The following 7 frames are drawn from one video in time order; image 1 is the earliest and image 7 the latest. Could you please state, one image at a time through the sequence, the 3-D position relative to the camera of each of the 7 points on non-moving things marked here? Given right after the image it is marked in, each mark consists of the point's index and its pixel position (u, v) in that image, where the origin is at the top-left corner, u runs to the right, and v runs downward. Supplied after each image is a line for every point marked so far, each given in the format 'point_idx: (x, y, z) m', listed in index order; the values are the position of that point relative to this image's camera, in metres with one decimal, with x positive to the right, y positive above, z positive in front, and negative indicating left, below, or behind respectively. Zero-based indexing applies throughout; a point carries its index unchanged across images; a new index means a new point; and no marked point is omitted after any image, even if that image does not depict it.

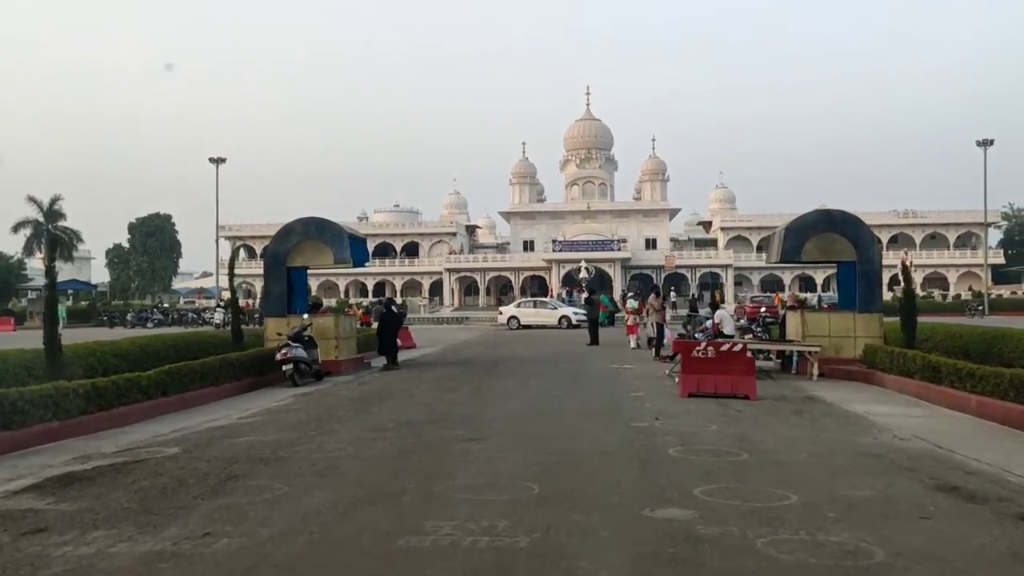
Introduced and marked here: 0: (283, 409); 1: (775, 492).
0: (-3.2, -1.7, +11.8) m
1: (+1.8, -1.4, +5.8) m
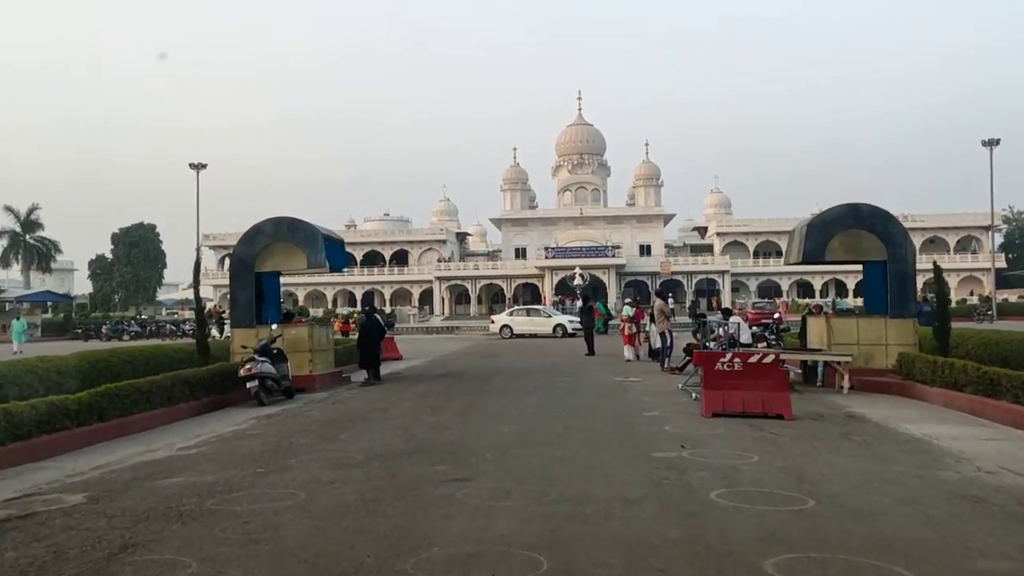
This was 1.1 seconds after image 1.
0: (-3.2, -1.7, +10.0) m
1: (+1.8, -1.4, +4.2) m
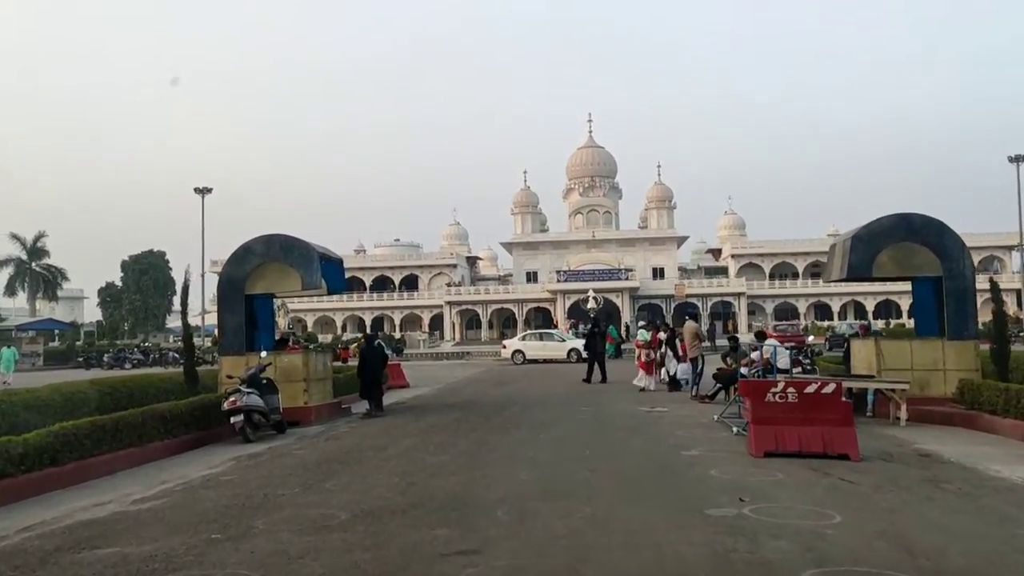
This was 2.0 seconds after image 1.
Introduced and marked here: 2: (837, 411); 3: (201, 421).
0: (-3.1, -2.0, +8.6) m
1: (+1.9, -1.4, +2.7) m
2: (+3.3, -1.2, +8.6) m
3: (-4.5, -1.9, +12.3) m
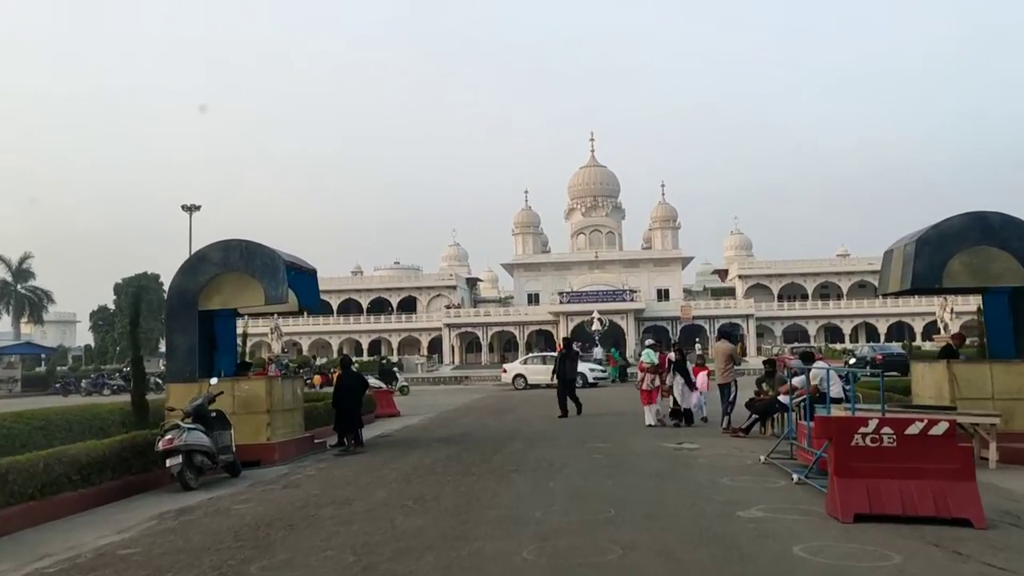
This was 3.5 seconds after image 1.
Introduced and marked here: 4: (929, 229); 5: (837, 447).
0: (-3.1, -2.0, +6.3) m
1: (+1.9, -1.3, +0.4) m
2: (+3.3, -1.3, +6.4) m
3: (-4.5, -2.1, +10.0) m
4: (+5.6, +0.8, +11.4) m
5: (+2.5, -1.2, +6.6) m
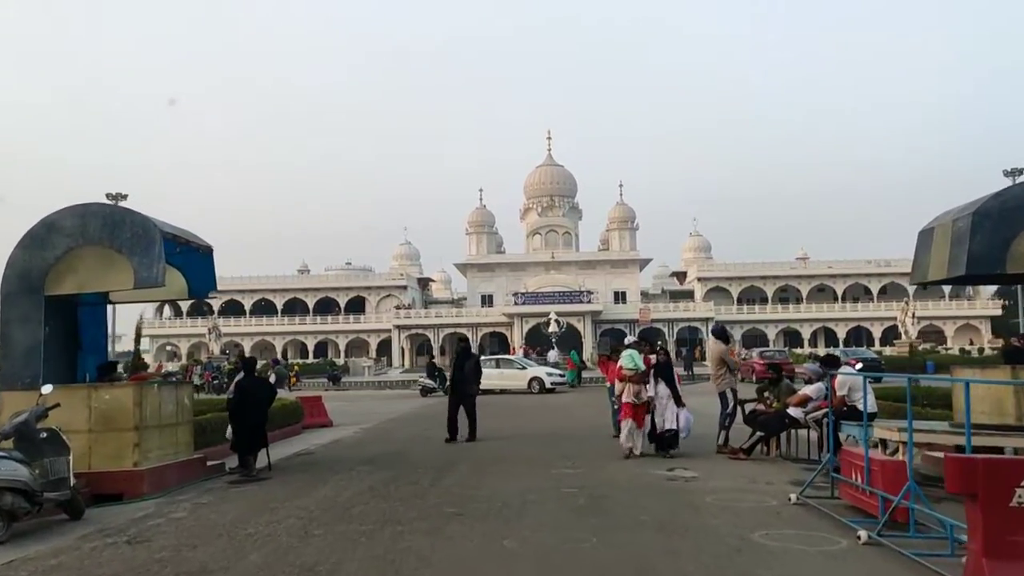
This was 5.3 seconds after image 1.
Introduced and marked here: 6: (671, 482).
0: (-3.4, -1.7, +3.4) m
1: (+1.9, -1.0, -2.2) m
2: (+3.0, -1.1, +3.8) m
3: (-5.0, -1.8, +7.0) m
4: (+5.0, +0.9, +9.0) m
5: (+2.2, -1.0, +3.9) m
6: (+1.6, -2.0, +8.6) m
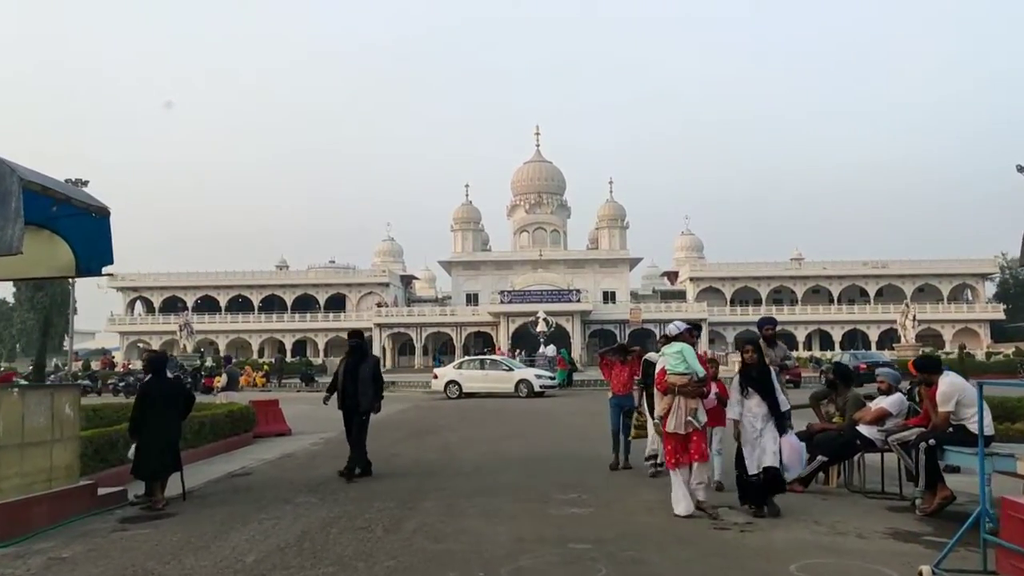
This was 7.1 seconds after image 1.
0: (-3.4, -1.5, +0.8) m
1: (+2.0, -0.8, -4.7) m
2: (+3.0, -0.9, +1.3) m
3: (-5.0, -1.5, +4.4) m
4: (+5.0, +1.1, +6.5) m
5: (+2.2, -0.8, +1.4) m
6: (+1.5, -1.8, +6.1) m
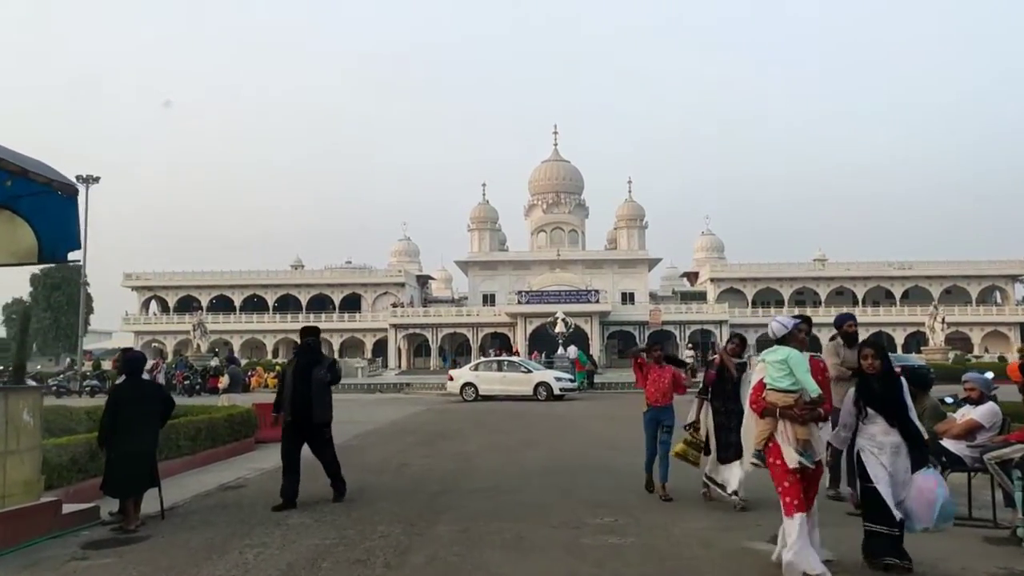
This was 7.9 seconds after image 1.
0: (-3.3, -1.4, -0.2) m
1: (+2.0, -0.7, -5.9) m
2: (+3.1, -0.8, +0.2) m
3: (-4.9, -1.4, +3.3) m
4: (+5.2, +1.2, +5.3) m
5: (+2.3, -0.7, +0.3) m
6: (+1.7, -1.7, +4.9) m
